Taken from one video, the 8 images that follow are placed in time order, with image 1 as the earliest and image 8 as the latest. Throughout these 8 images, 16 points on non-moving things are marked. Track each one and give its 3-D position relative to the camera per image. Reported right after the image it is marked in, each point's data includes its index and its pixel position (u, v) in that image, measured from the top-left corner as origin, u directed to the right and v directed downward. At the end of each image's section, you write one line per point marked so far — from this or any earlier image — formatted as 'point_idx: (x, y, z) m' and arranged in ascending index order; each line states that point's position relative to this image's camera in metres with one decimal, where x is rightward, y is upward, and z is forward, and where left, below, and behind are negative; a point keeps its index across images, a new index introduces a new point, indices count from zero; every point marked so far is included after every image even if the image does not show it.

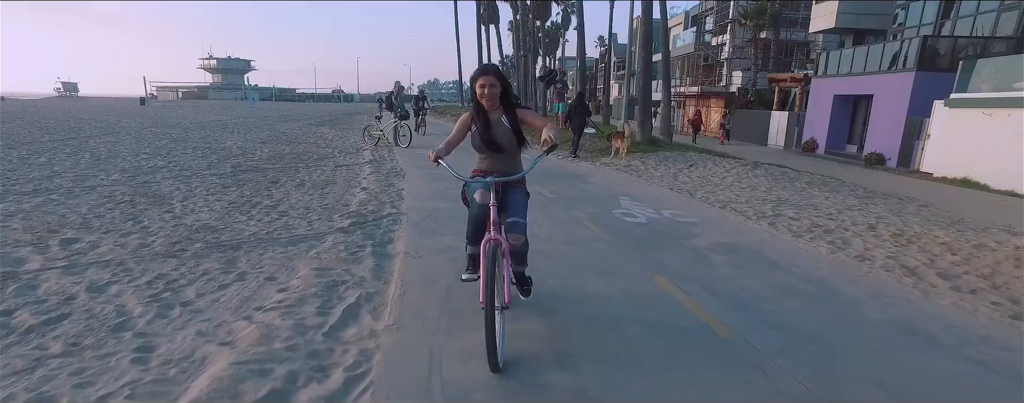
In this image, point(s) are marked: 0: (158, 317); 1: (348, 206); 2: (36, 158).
0: (-2.0, -0.7, +3.7) m
1: (-1.8, -0.1, +7.3) m
2: (-8.8, +0.8, +12.4) m
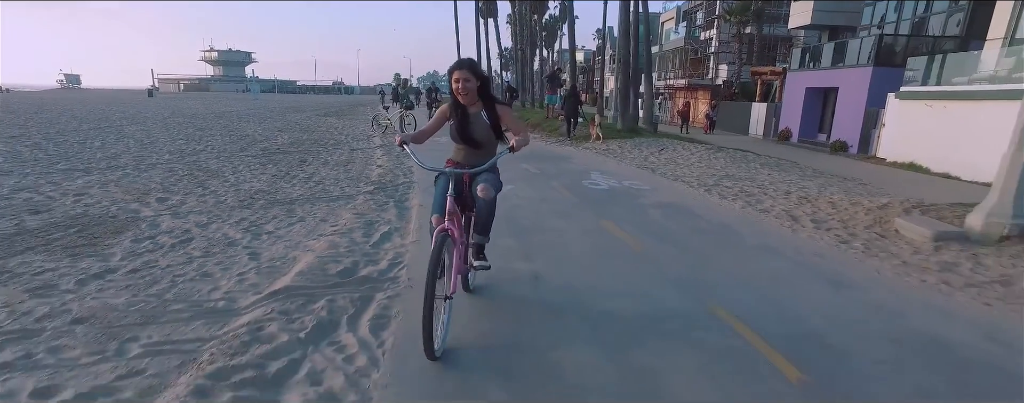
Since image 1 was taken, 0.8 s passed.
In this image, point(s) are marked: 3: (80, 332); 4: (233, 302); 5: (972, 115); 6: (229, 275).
0: (-2.2, -0.3, +5.5) m
1: (-2.0, +0.3, +9.1) m
2: (-8.9, +1.3, +14.1) m
3: (-2.2, -0.7, +3.4) m
4: (-1.6, -0.6, +3.9) m
5: (+10.1, +1.9, +14.4) m
6: (-1.9, -0.5, +4.5) m
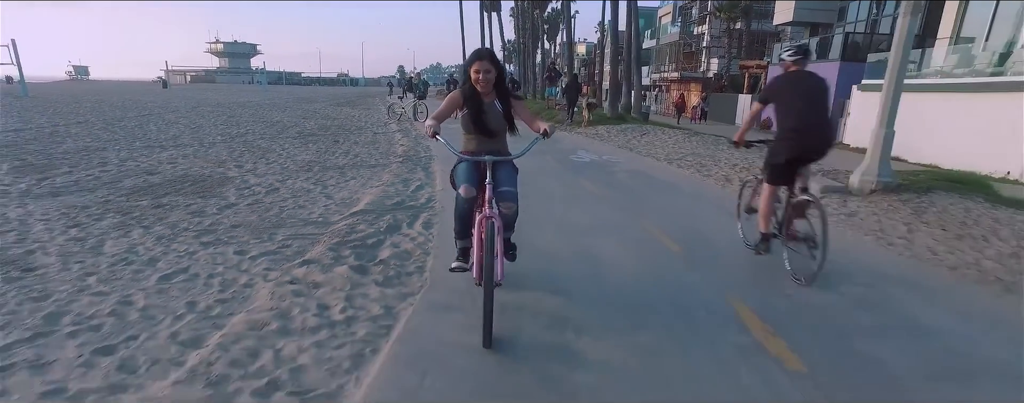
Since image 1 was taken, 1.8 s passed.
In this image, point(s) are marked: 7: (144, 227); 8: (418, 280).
0: (-2.2, +0.1, +7.6) m
1: (-2.0, +0.8, +11.2) m
2: (-8.9, +1.8, +16.2) m
3: (-2.2, -0.3, +5.4) m
4: (-1.6, -0.2, +5.9) m
5: (+10.1, +2.4, +16.4) m
6: (-1.9, 0.0, +6.6) m
7: (-3.2, -0.2, +5.6) m
8: (-0.6, -0.5, +4.0) m
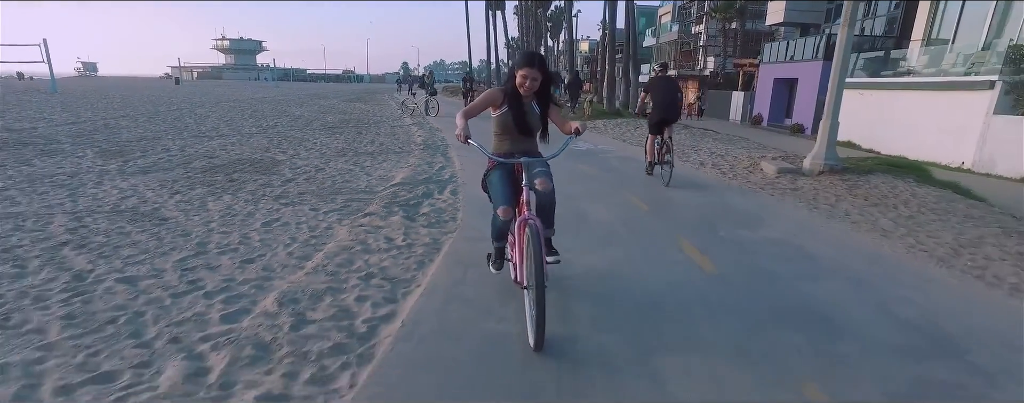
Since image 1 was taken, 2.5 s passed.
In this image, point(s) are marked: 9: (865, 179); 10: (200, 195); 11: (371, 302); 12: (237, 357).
0: (-2.1, +0.5, +9.1) m
1: (-1.9, +1.1, +12.7) m
2: (-8.8, +2.2, +17.8) m
3: (-2.2, 0.0, +7.0) m
4: (-1.6, +0.1, +7.5) m
5: (+10.3, +2.7, +17.8) m
6: (-1.8, +0.3, +8.1) m
7: (-3.1, +0.1, +7.2) m
8: (-0.5, -0.2, +5.5) m
9: (+4.8, +0.3, +8.9) m
10: (-3.4, +0.1, +7.2) m
11: (-0.8, -0.6, +3.7) m
12: (-1.2, -0.7, +3.0) m
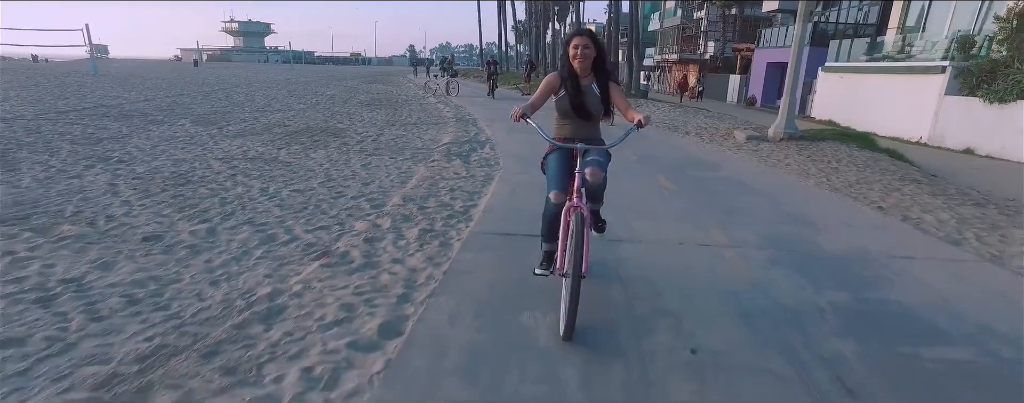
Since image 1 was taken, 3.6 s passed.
0: (-1.7, +1.2, +11.4) m
1: (-1.5, +1.9, +14.9) m
2: (-8.3, +3.1, +20.0) m
3: (-1.8, +0.7, +9.2) m
4: (-1.2, +0.8, +9.7) m
5: (+10.7, +3.6, +20.0) m
6: (-1.5, +0.9, +10.4) m
7: (-2.7, +0.7, +9.5) m
8: (-0.2, +0.4, +7.8) m
9: (+5.2, +1.0, +11.2) m
10: (-3.1, +0.7, +9.5) m
11: (-0.4, 0.0, +6.0) m
12: (-0.9, -0.2, +5.3) m
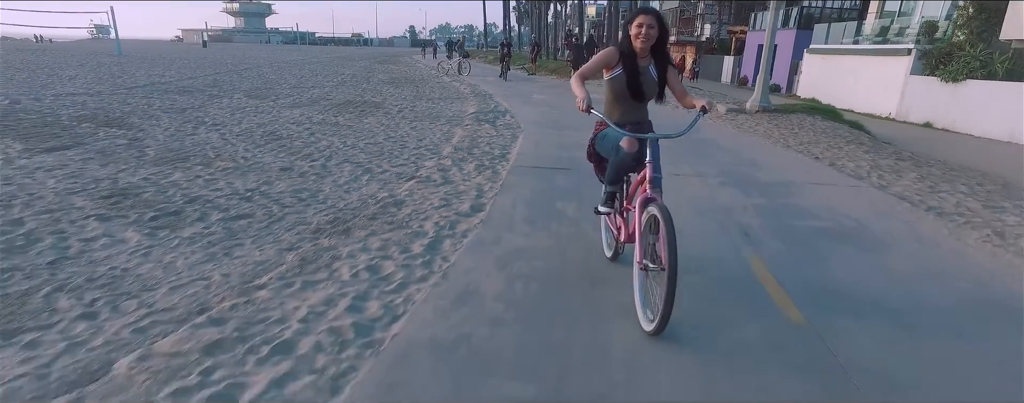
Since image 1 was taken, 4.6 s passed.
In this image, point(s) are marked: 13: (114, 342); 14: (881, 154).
0: (-1.4, +1.9, +13.3) m
1: (-1.2, +2.8, +16.8) m
2: (-8.0, +4.2, +21.9) m
3: (-1.5, +1.4, +11.2) m
4: (-0.9, +1.5, +11.7) m
5: (+11.0, +4.5, +21.8) m
6: (-1.2, +1.7, +12.3) m
7: (-2.5, +1.5, +11.4) m
8: (+0.1, +1.1, +9.7) m
9: (+5.4, +1.7, +13.1) m
10: (-2.8, +1.5, +11.4) m
11: (-0.2, +0.6, +7.9) m
12: (-0.6, +0.4, +7.3) m
13: (-1.8, -0.6, +3.0) m
14: (+5.3, +0.7, +9.5) m
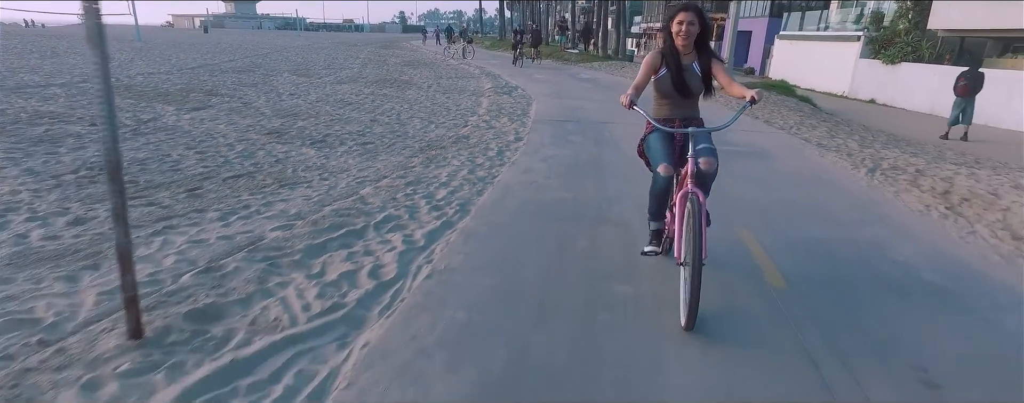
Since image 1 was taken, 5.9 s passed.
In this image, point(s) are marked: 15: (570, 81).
0: (-1.2, +2.9, +16.0) m
1: (-1.0, +3.8, +19.5) m
2: (-8.0, +5.3, +24.5) m
3: (-1.3, +2.3, +13.9) m
4: (-0.7, +2.5, +14.4) m
5: (+11.0, +5.7, +24.7) m
6: (-1.0, +2.6, +15.0) m
7: (-2.2, +2.4, +14.1) m
8: (+0.4, +2.0, +12.5) m
9: (+5.7, +2.7, +15.9) m
10: (-2.5, +2.4, +14.1) m
11: (+0.1, +1.5, +10.7) m
12: (-0.3, +1.3, +10.0) m
13: (-1.4, +0.1, +5.7) m
14: (+5.6, +1.6, +12.4) m
15: (+1.5, +3.1, +17.1) m
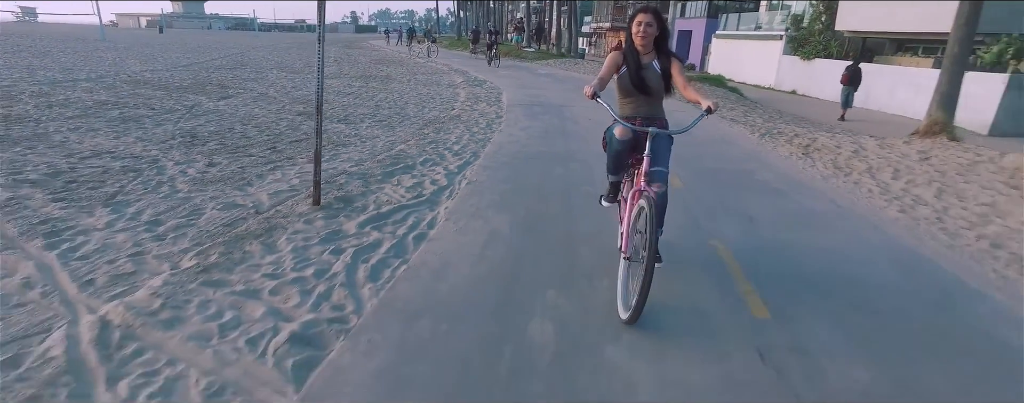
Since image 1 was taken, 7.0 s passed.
0: (-2.1, +3.4, +18.1) m
1: (-2.2, +4.4, +21.7) m
2: (-9.4, +5.7, +26.1) m
3: (-2.0, +2.9, +16.0) m
4: (-1.4, +3.0, +16.6) m
5: (+9.5, +6.4, +27.7) m
6: (-1.8, +3.2, +17.2) m
7: (-2.9, +2.9, +16.2) m
8: (-0.2, +2.5, +14.8) m
9: (+4.8, +3.3, +18.5) m
10: (-3.2, +2.9, +16.2) m
11: (-0.3, +2.0, +12.9) m
12: (-0.7, +1.8, +12.2) m
13: (-1.5, +0.7, +7.9) m
14: (+5.0, +2.2, +15.0) m
15: (+0.6, +3.7, +19.4) m
